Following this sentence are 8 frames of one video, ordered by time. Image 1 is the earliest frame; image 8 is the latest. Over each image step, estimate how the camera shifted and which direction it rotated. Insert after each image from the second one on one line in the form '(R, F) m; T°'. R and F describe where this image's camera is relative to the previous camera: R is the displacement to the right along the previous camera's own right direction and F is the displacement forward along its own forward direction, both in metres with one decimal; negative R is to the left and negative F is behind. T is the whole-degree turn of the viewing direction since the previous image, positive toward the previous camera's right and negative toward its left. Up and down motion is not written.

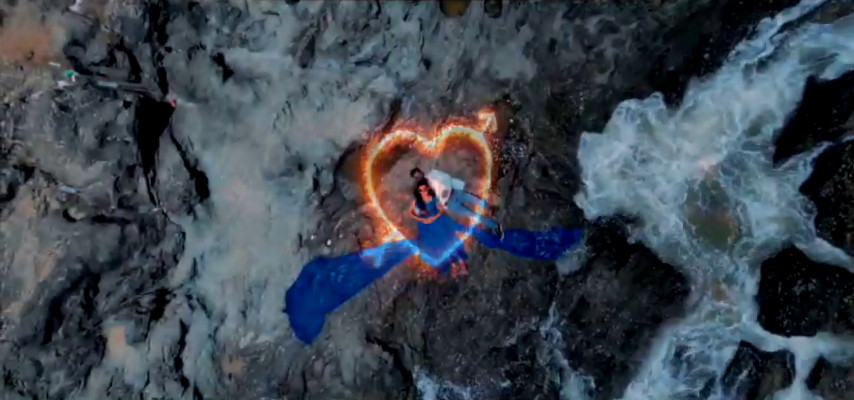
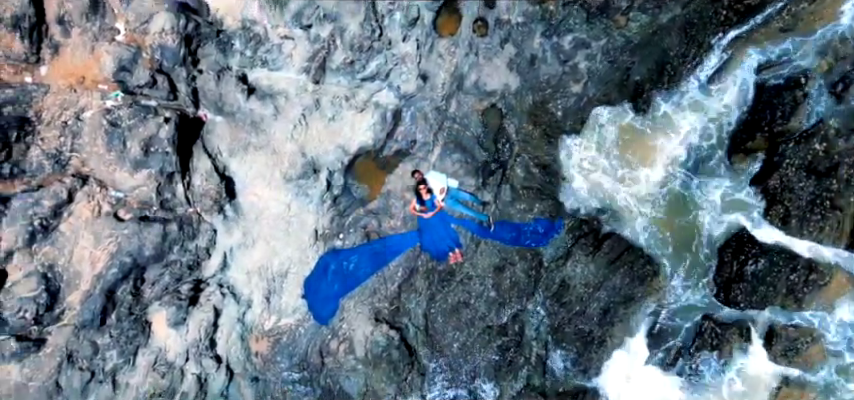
(0.0, -0.7) m; 0°
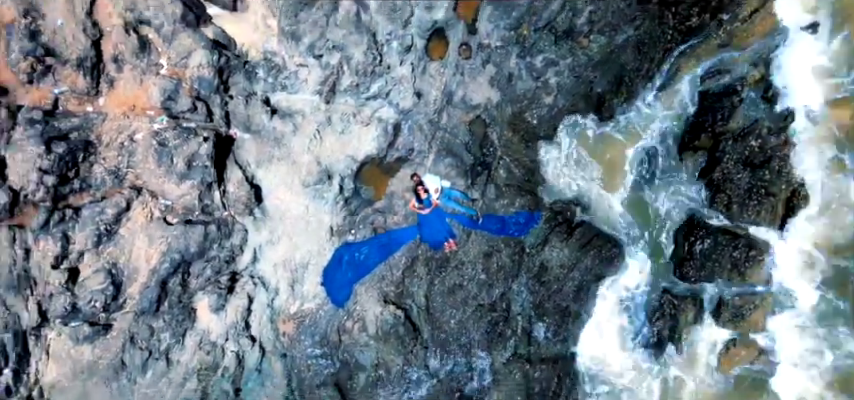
(0.0, -1.1) m; 0°
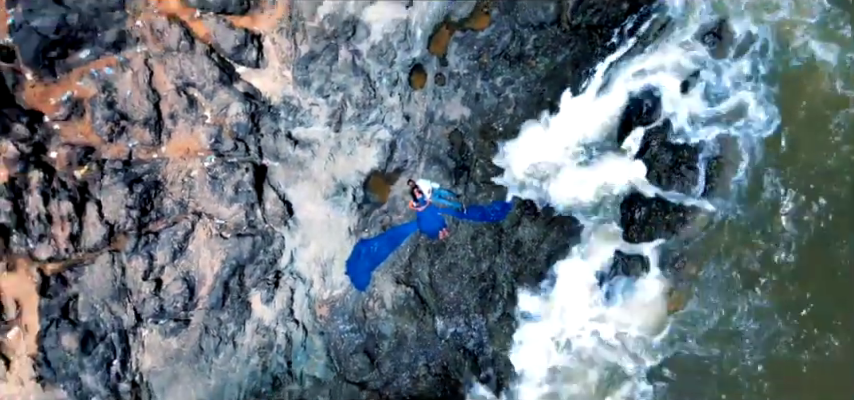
(+0.1, -1.9) m; 0°
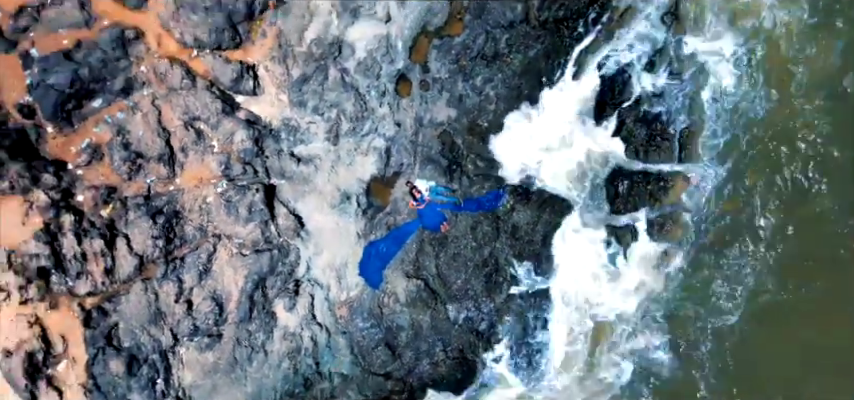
(0.0, -0.7) m; 0°
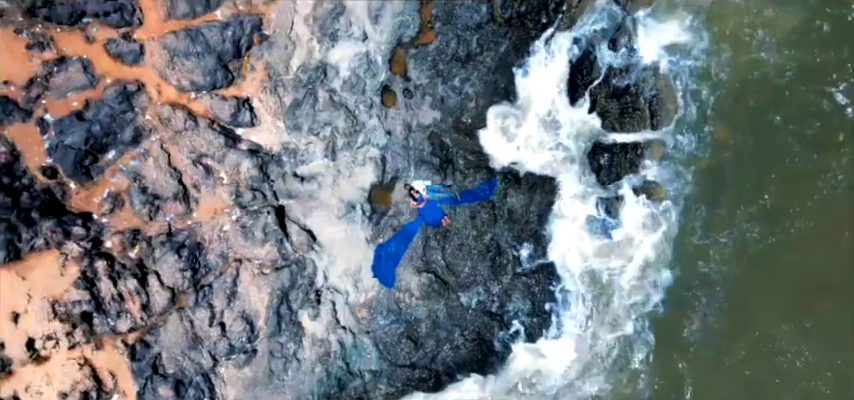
(0.0, -0.7) m; 0°
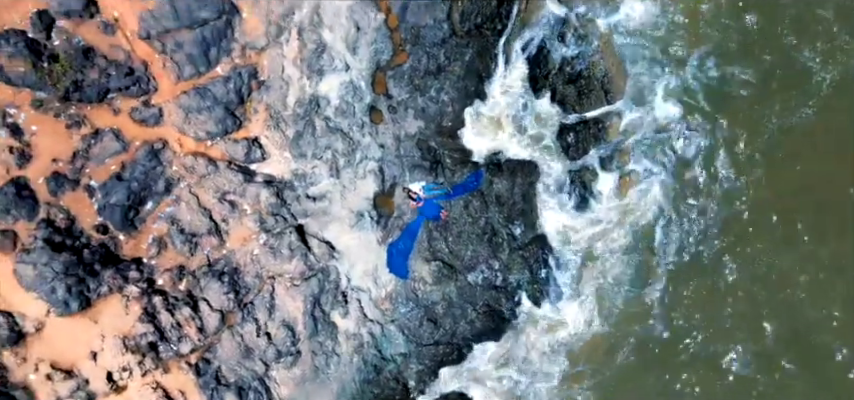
(+0.1, -1.5) m; 0°
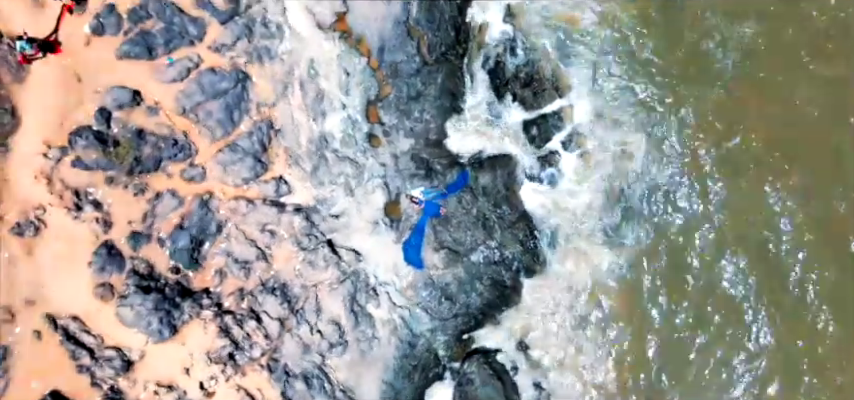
(0.0, -2.5) m; 0°
